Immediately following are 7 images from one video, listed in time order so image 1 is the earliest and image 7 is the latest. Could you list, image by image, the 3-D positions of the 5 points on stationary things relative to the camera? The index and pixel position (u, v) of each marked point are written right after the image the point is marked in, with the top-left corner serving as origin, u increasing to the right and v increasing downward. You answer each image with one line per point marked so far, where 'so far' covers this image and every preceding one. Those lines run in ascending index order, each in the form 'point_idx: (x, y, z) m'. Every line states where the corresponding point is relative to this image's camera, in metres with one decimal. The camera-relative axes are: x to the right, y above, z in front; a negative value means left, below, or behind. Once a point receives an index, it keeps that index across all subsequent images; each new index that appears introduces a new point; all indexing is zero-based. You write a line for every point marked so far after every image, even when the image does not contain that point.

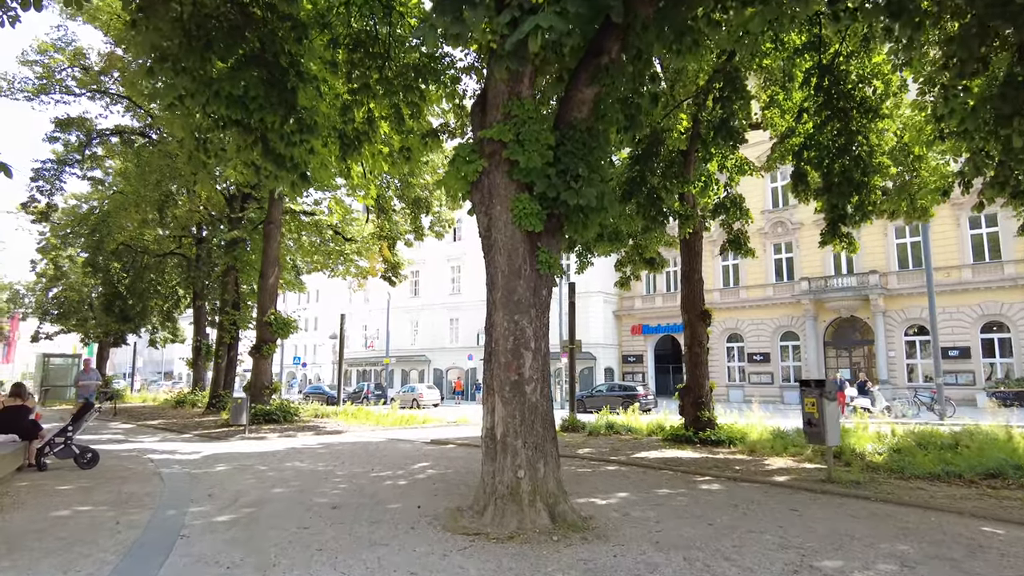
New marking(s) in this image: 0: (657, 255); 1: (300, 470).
0: (+3.2, +0.7, +14.3) m
1: (-2.9, -2.5, +8.9) m
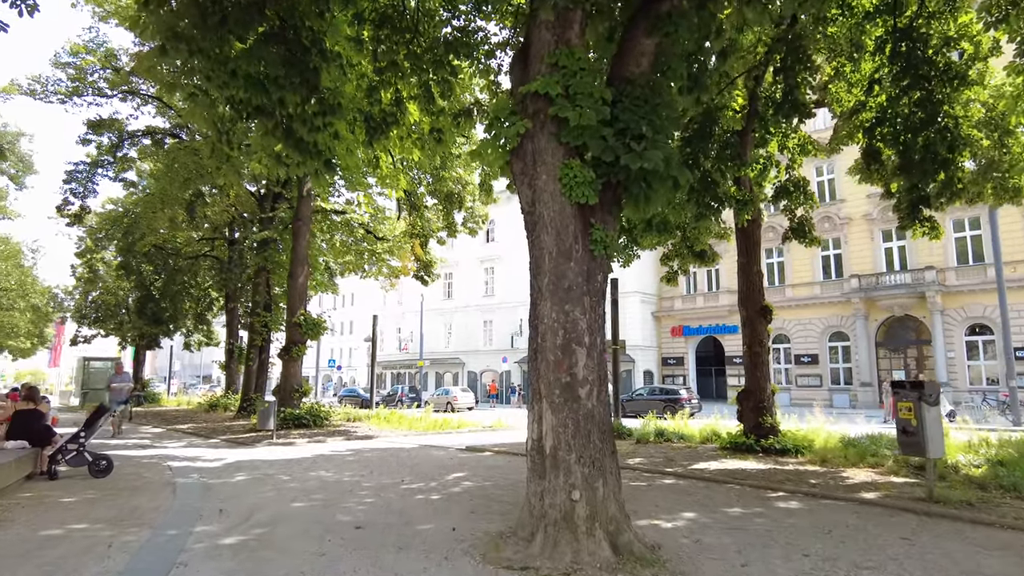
0: (+4.0, +0.8, +13.3) m
1: (-2.3, -2.4, +8.2) m
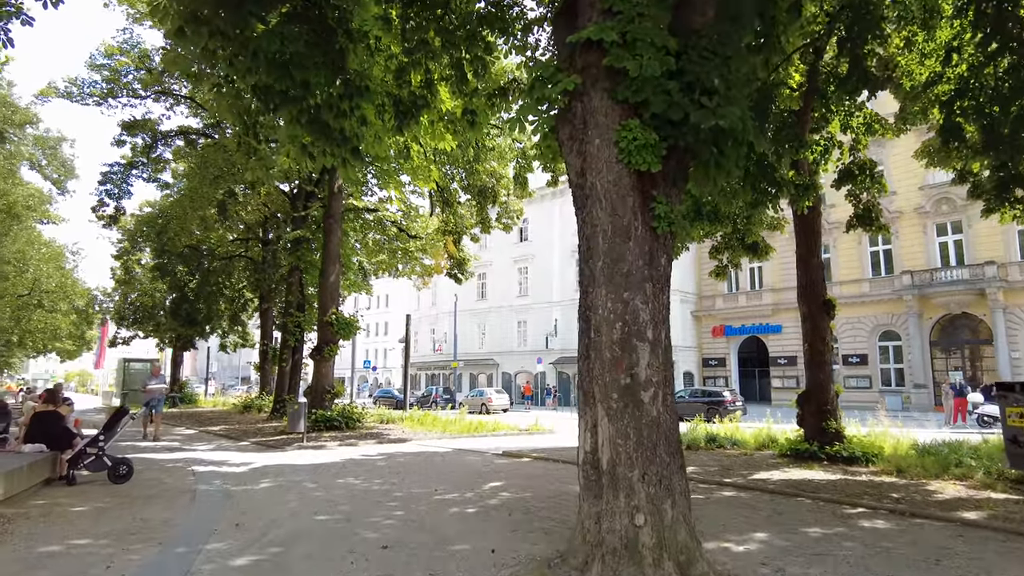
0: (+4.7, +0.9, +12.4) m
1: (-1.9, -2.4, +7.6) m
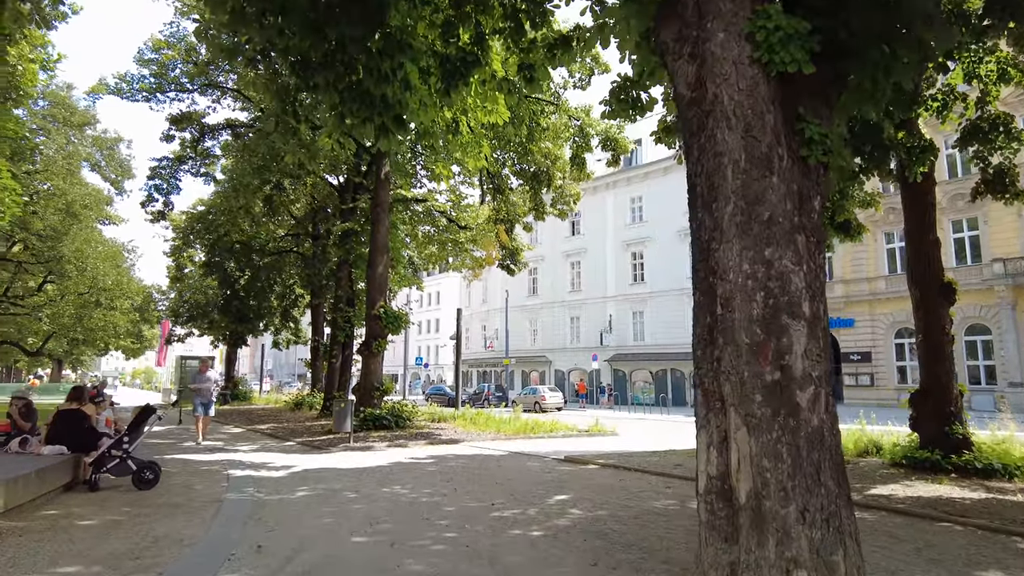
0: (+5.7, +1.2, +10.9) m
1: (-1.2, -2.2, +6.6) m
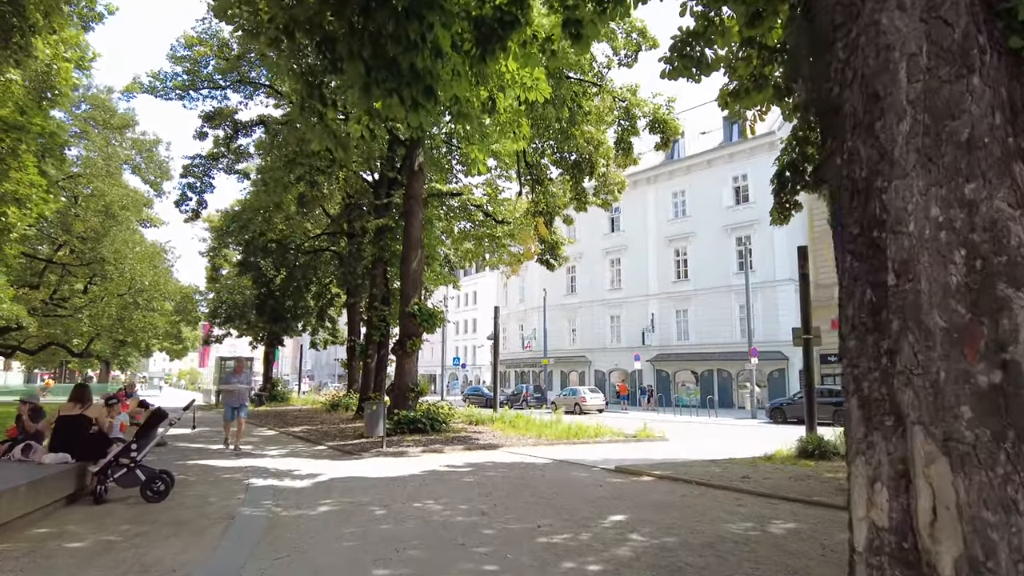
0: (+6.4, +1.3, +9.7) m
1: (-0.7, -2.1, +5.8) m
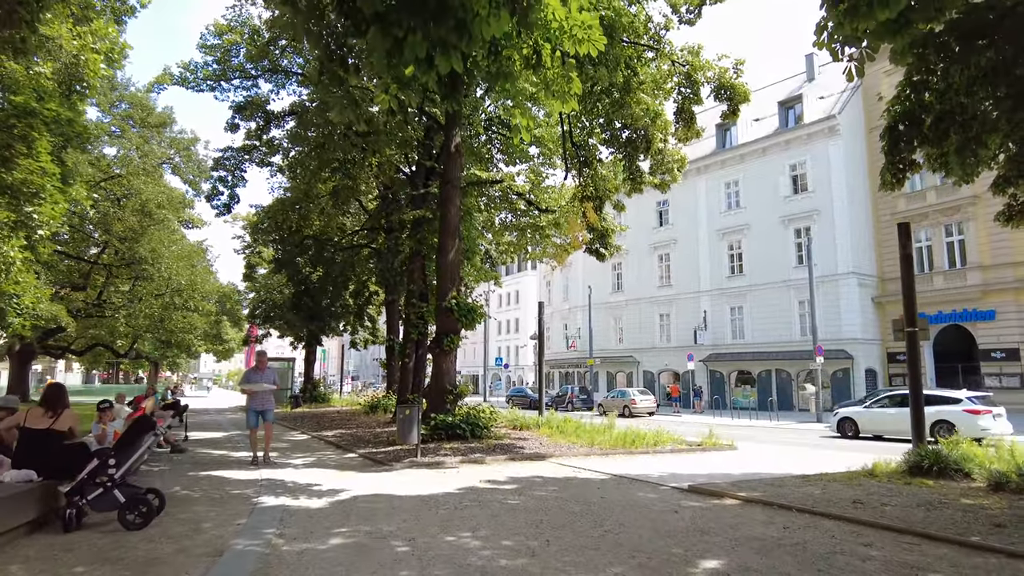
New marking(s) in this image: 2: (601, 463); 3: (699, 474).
0: (+7.0, +1.6, +7.9) m
1: (-0.3, -1.9, +4.5) m
2: (+1.4, -2.7, +9.9) m
3: (+2.6, -2.5, +8.9) m
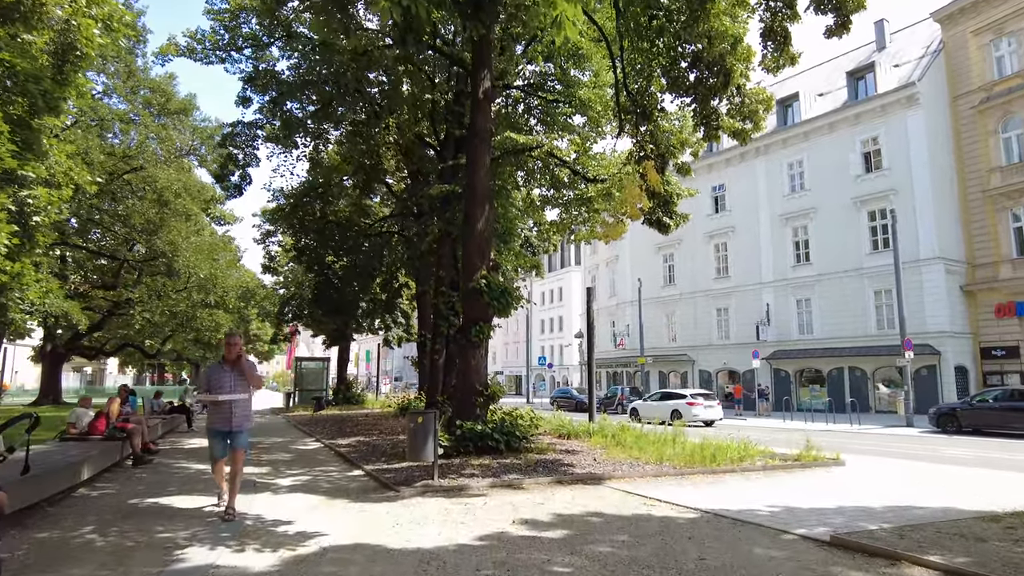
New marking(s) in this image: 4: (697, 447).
0: (+7.3, +2.0, +5.0) m
1: (-0.2, -1.5, +2.1) m
2: (+1.9, -2.3, +7.4) m
3: (+3.0, -2.1, +6.3) m
4: (+2.9, -2.5, +10.1) m
